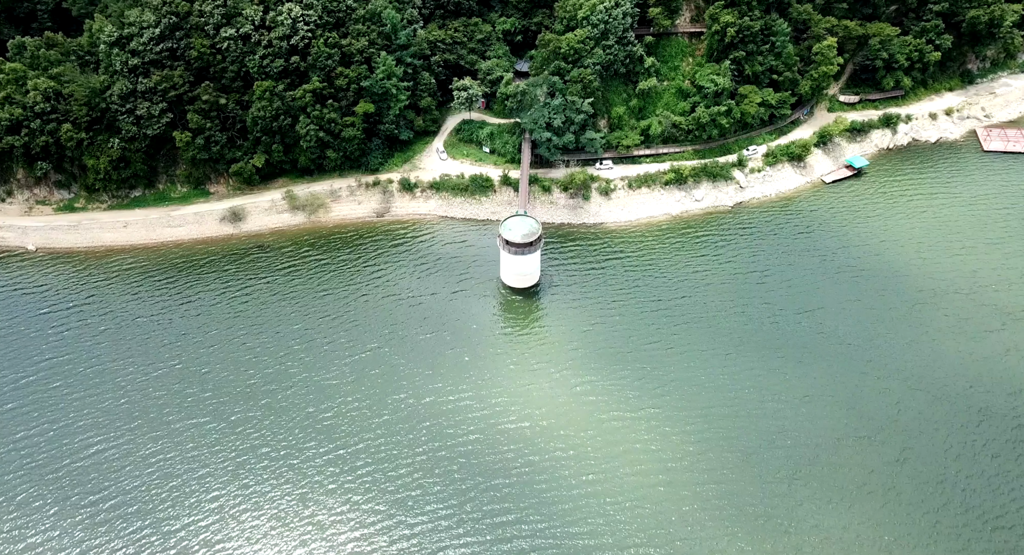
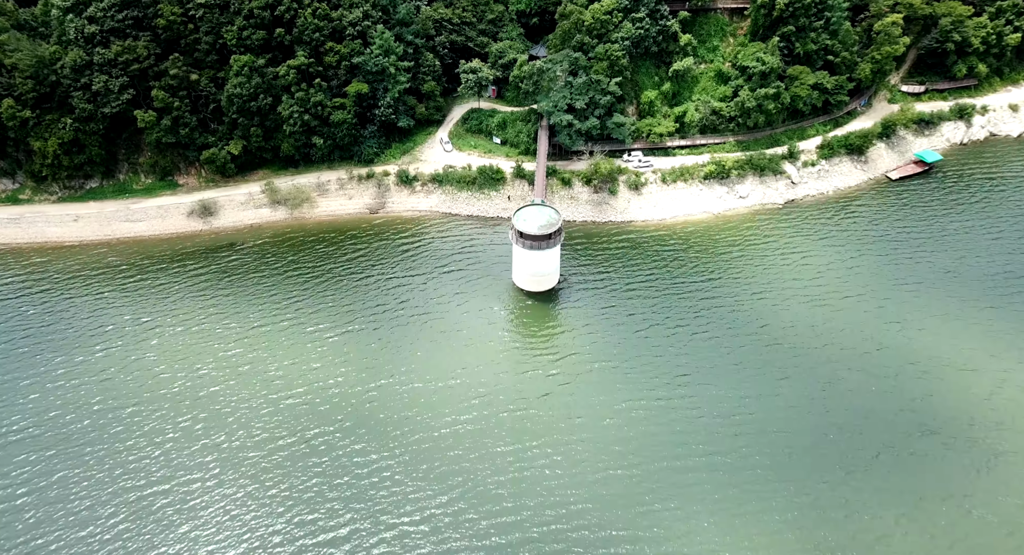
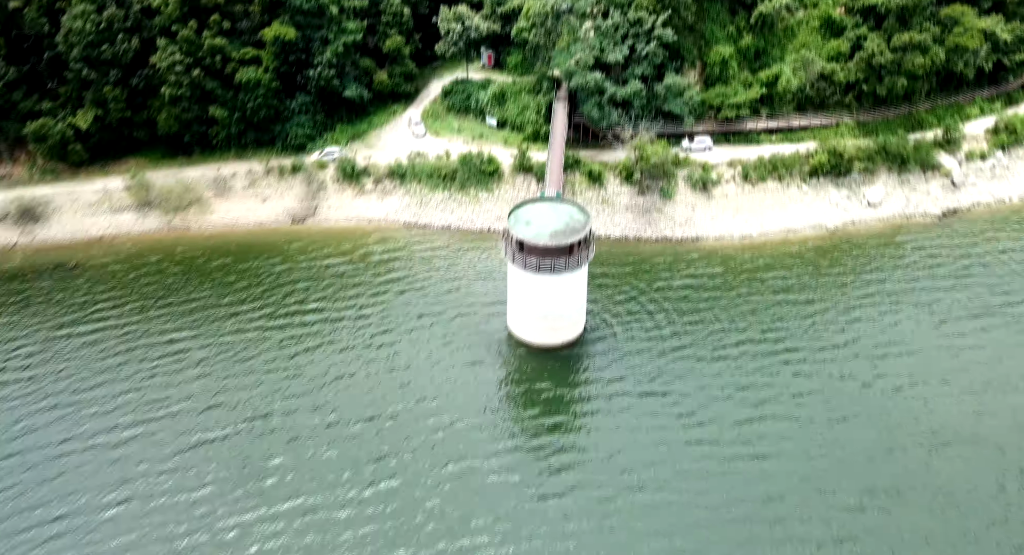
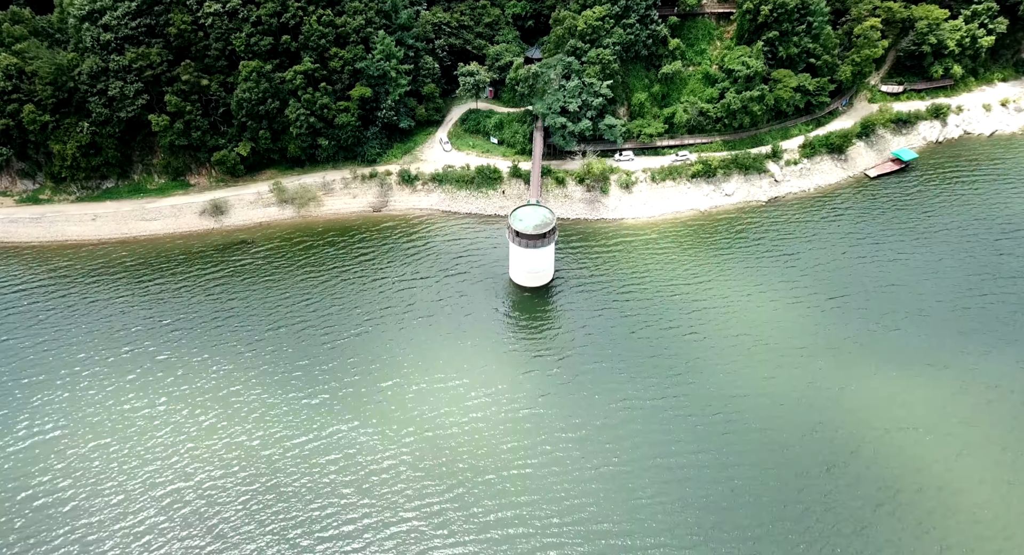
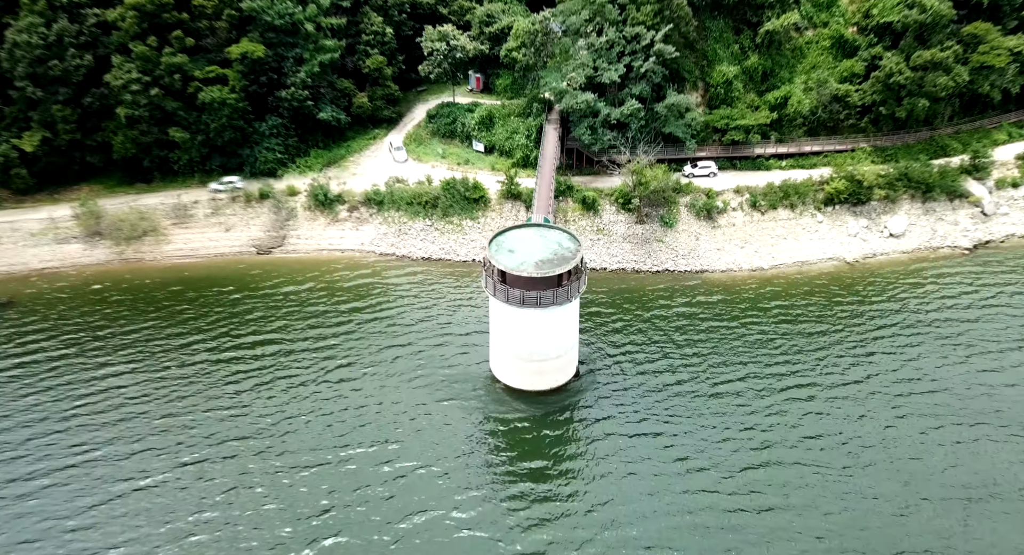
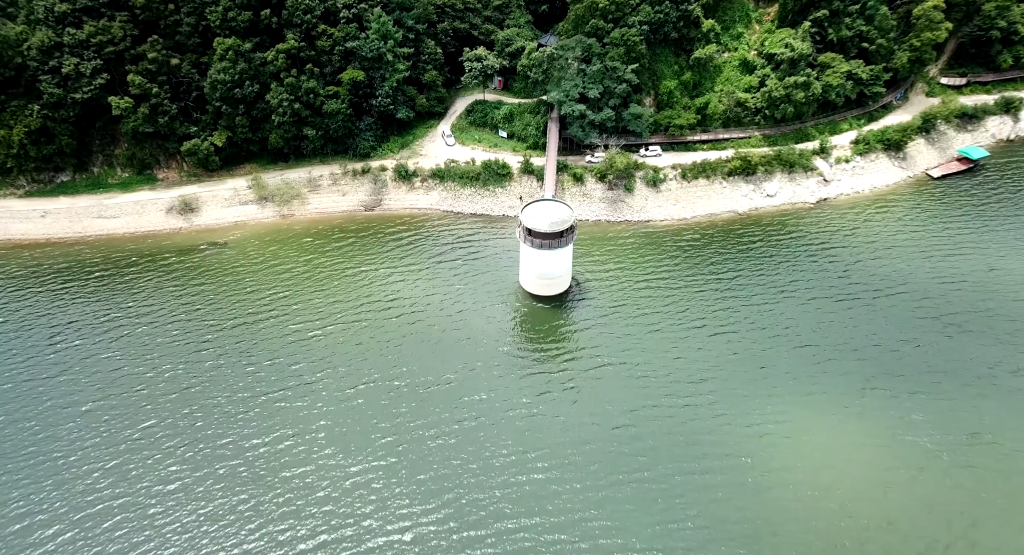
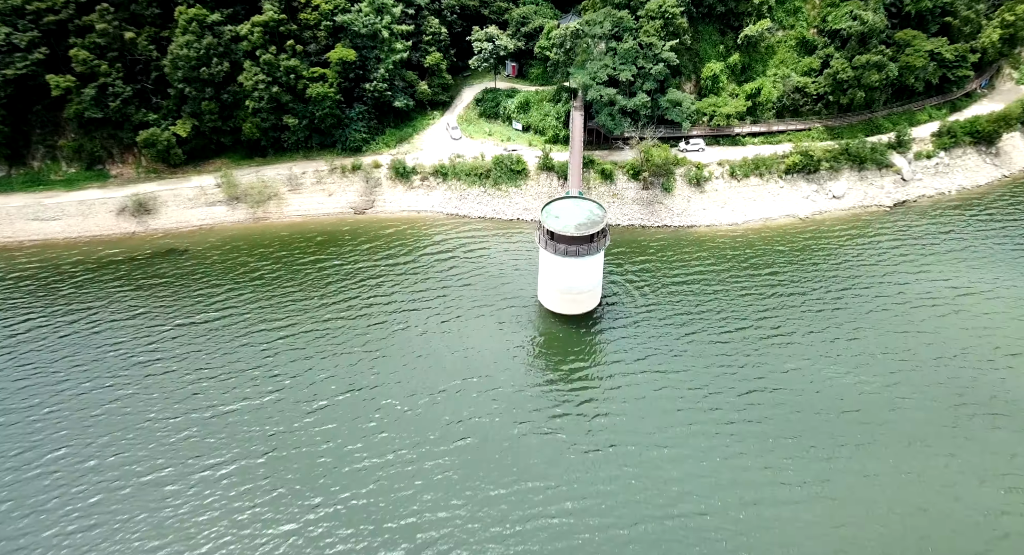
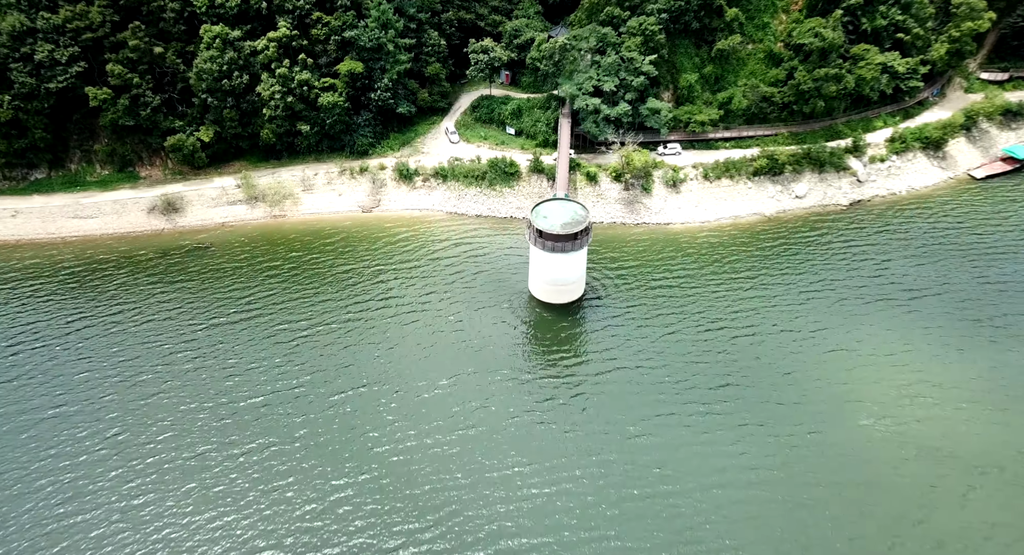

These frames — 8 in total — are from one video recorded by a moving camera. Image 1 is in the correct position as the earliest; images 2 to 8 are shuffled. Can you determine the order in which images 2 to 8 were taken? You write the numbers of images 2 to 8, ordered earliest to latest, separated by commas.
4, 2, 6, 8, 7, 3, 5
